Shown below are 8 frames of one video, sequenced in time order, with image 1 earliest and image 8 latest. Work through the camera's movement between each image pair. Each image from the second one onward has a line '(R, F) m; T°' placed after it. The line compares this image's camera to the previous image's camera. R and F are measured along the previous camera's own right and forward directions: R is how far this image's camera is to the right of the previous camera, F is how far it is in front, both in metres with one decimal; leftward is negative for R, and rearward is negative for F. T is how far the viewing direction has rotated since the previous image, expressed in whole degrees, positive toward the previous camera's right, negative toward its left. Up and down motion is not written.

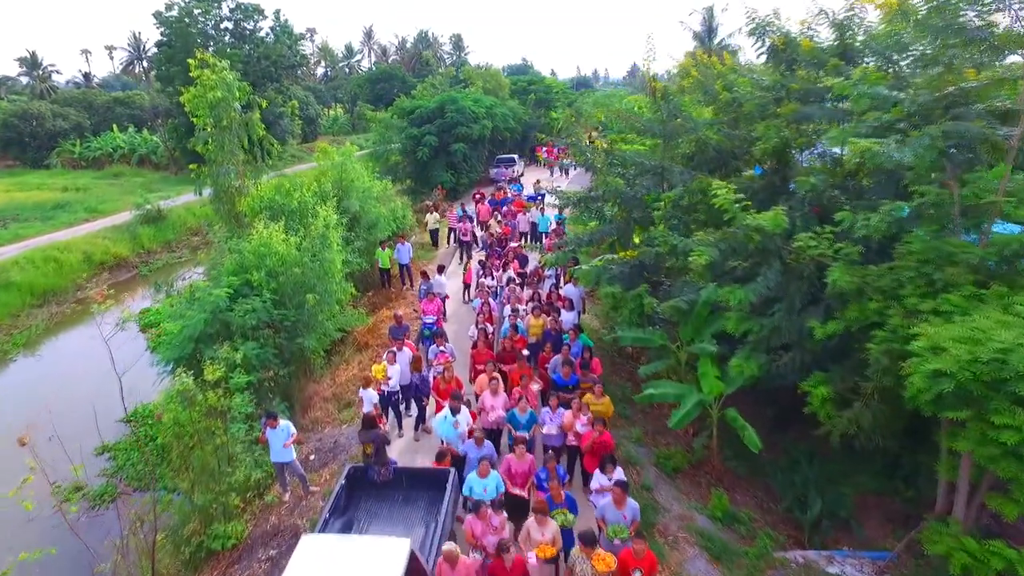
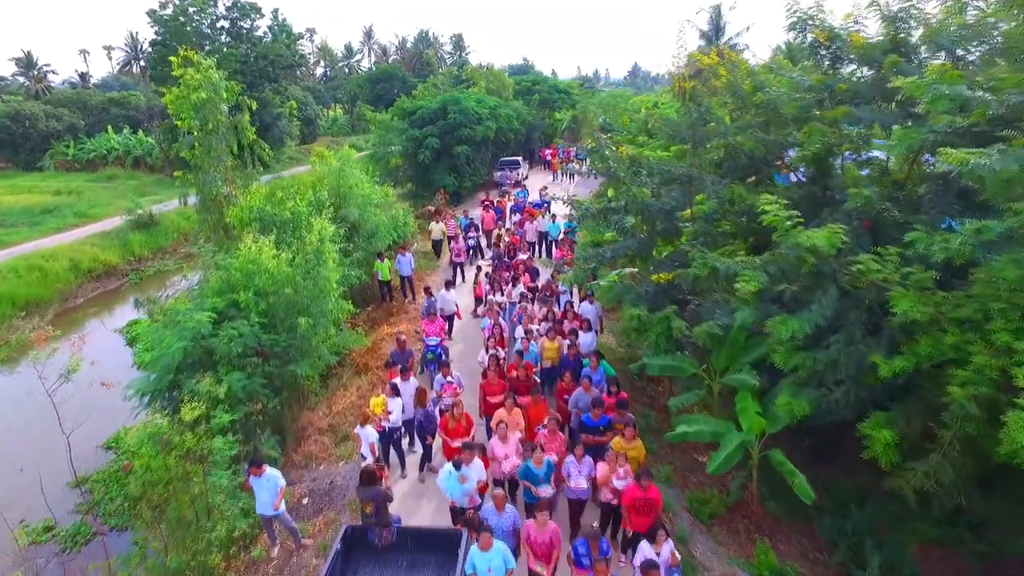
(-0.2, +0.9) m; 0°
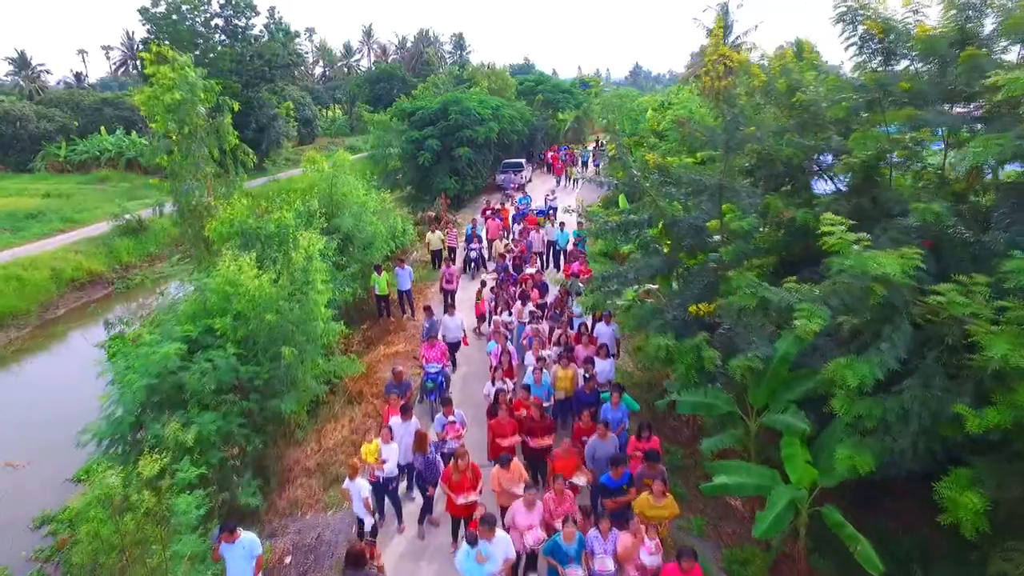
(-0.1, +1.0) m; 0°
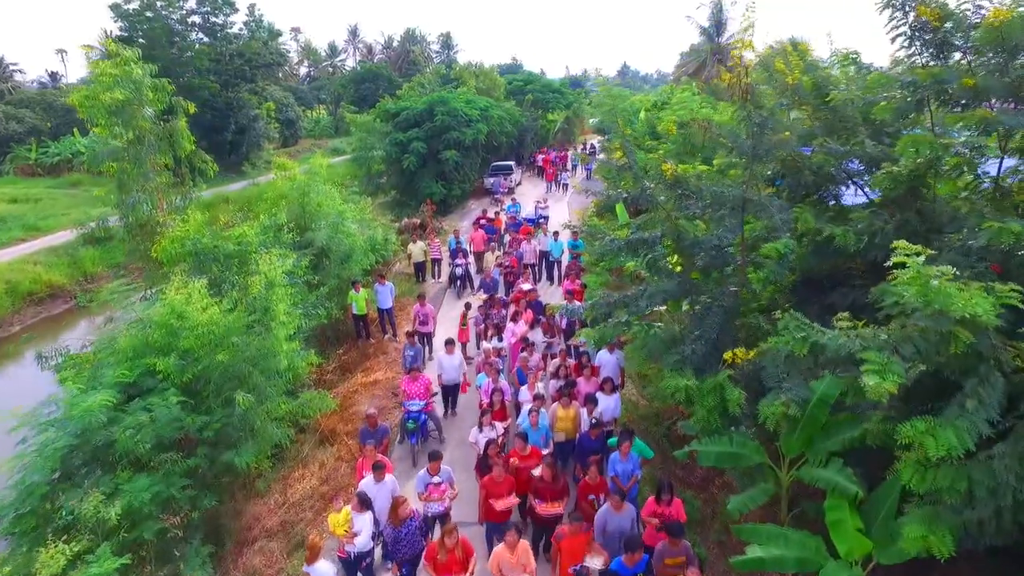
(0.0, +1.1) m; +1°
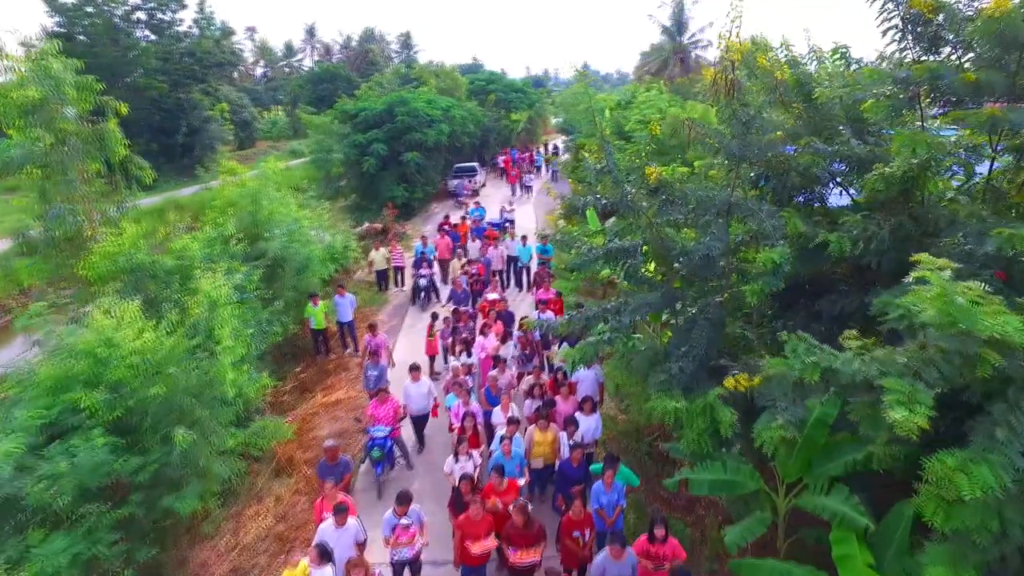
(-0.1, +0.6) m; +3°
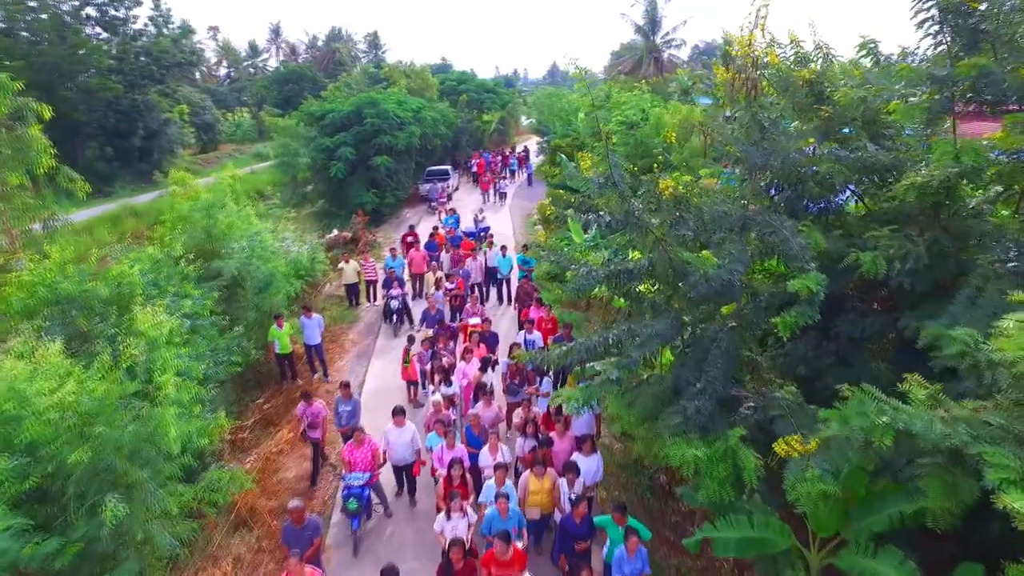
(-0.2, +0.9) m; +2°
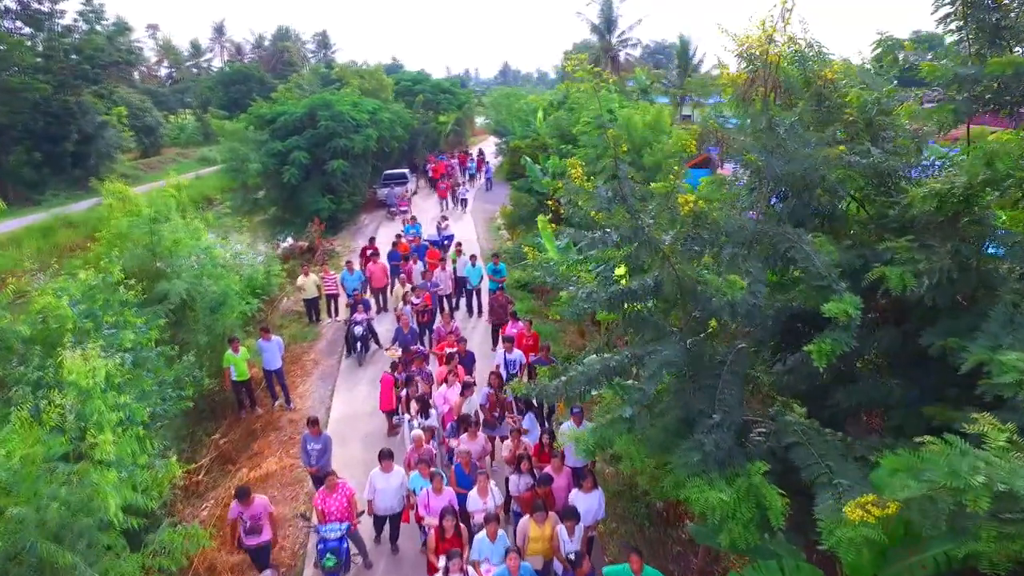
(-0.3, +0.7) m; +4°
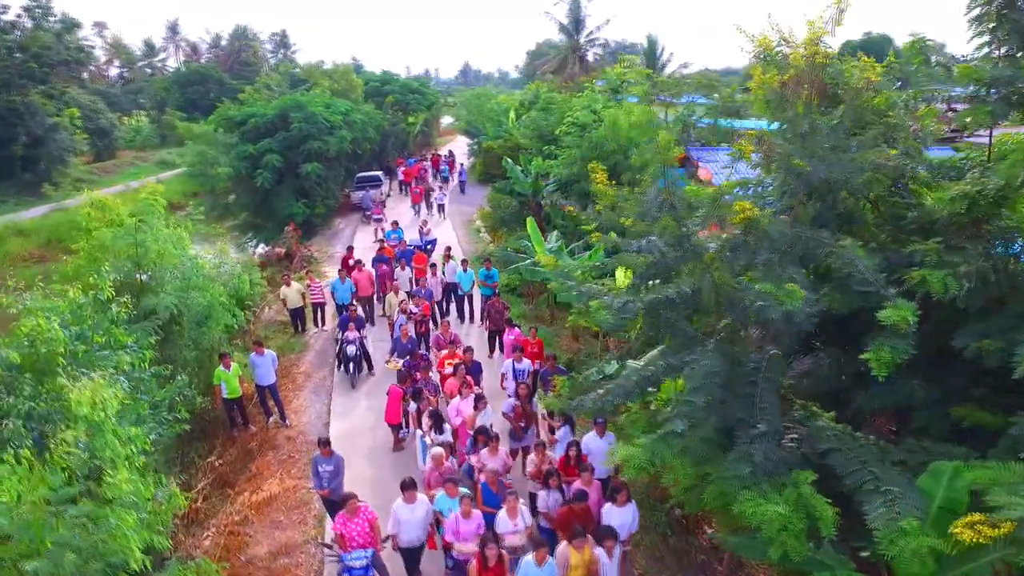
(-0.6, +0.3) m; +3°
